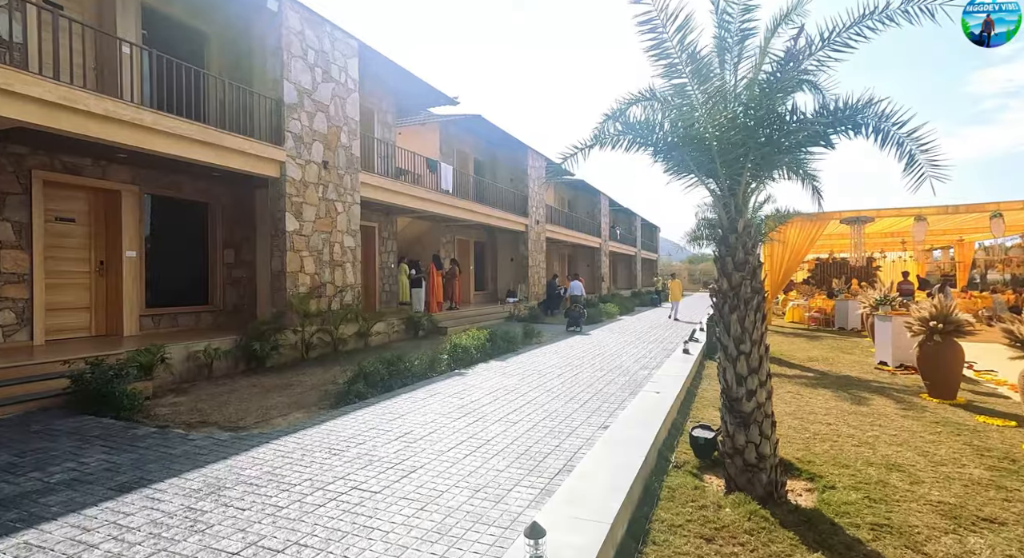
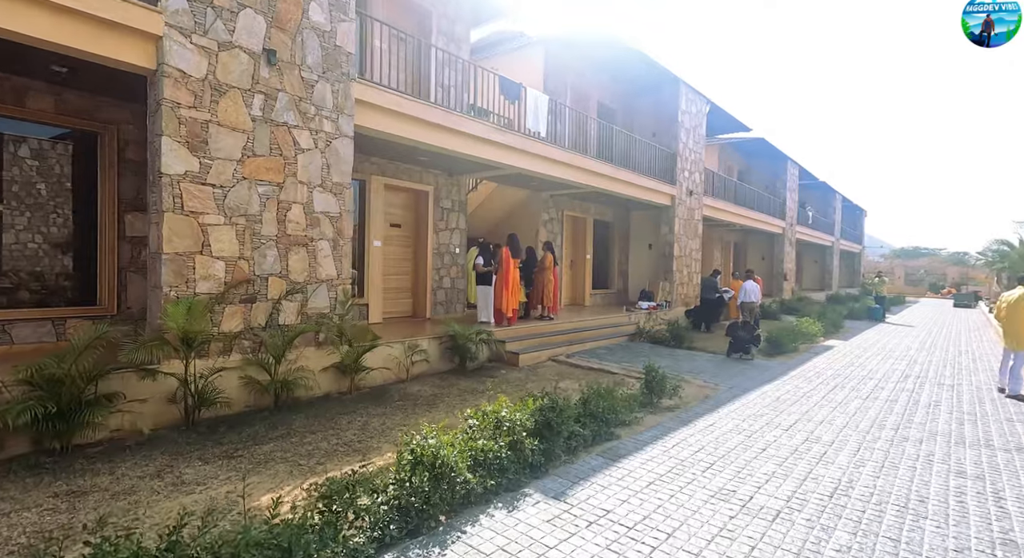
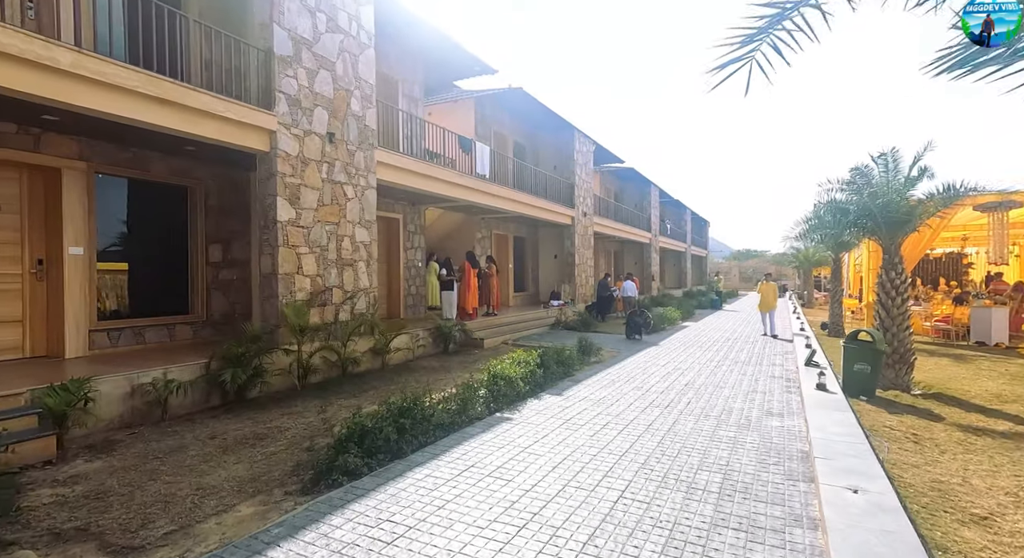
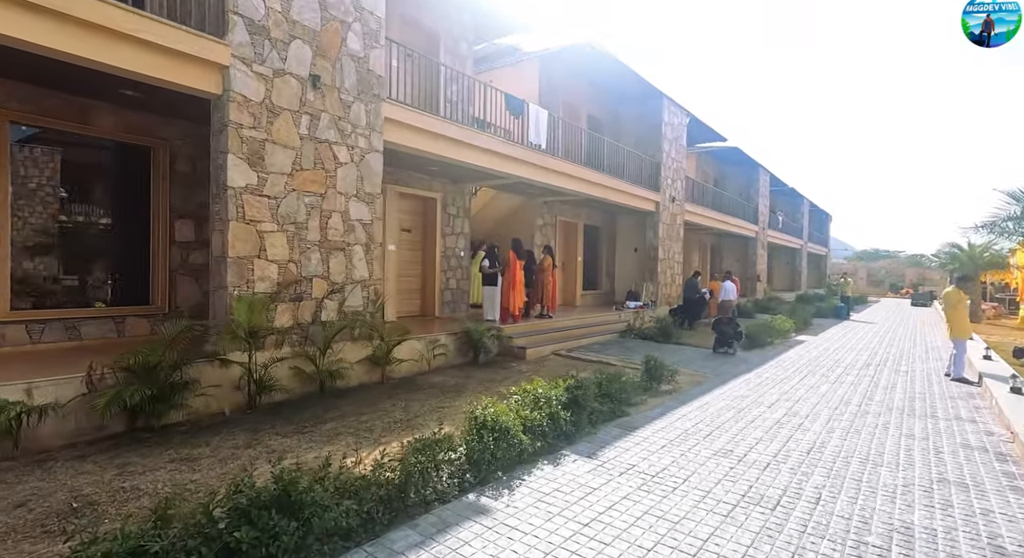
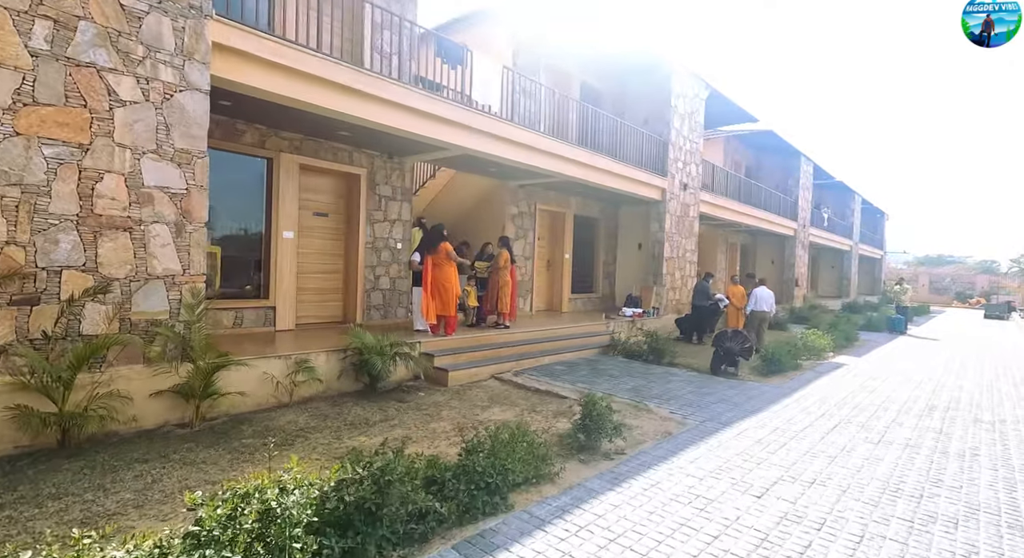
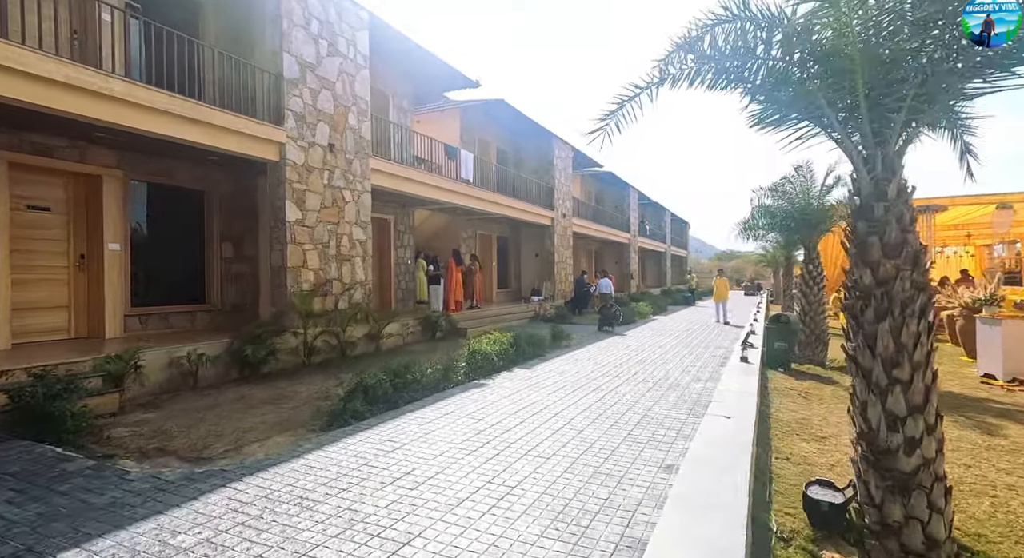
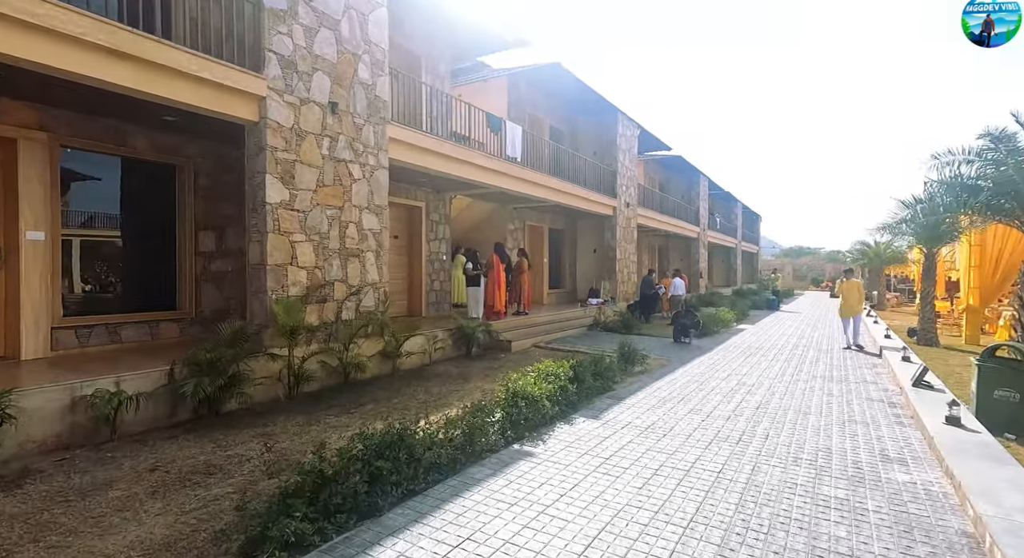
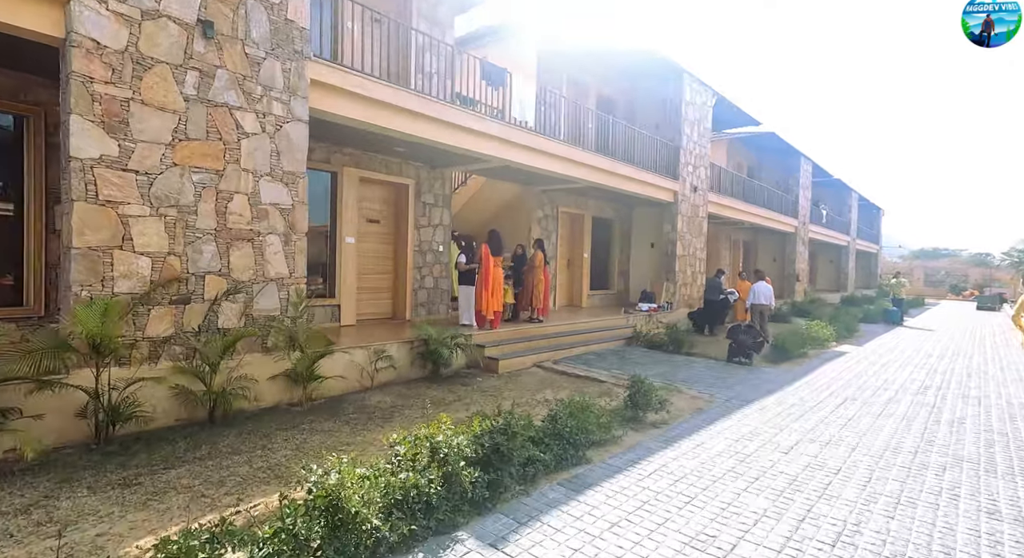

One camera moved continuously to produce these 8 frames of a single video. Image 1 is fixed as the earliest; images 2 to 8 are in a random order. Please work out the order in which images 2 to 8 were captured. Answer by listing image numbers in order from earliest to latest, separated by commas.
6, 3, 7, 4, 2, 8, 5
